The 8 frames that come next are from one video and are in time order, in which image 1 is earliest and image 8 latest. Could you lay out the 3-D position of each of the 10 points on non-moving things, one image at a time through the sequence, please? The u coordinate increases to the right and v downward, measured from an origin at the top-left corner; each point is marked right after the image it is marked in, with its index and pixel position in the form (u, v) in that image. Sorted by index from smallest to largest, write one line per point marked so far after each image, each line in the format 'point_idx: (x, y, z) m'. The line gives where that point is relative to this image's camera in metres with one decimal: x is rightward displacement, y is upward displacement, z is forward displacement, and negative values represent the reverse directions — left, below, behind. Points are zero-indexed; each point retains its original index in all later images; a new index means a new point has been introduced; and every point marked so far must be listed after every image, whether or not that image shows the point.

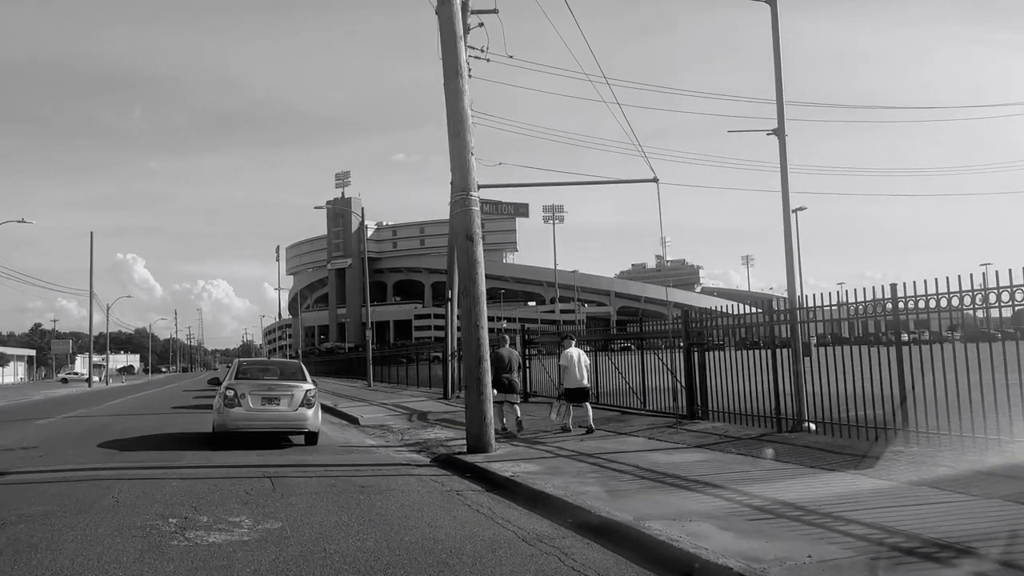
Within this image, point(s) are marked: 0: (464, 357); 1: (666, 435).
0: (-0.7, -1.0, +10.8) m
1: (+2.4, -2.3, +11.8) m
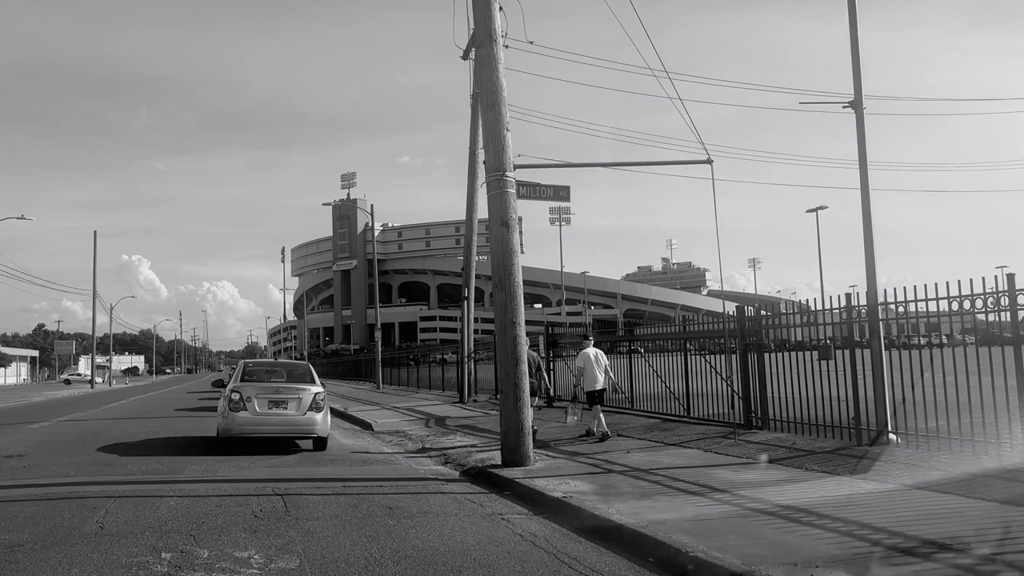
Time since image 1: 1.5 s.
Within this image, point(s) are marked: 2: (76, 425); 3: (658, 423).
0: (-0.2, -0.9, +9.6) m
1: (+2.9, -2.2, +10.6) m
2: (-11.0, -3.4, +19.3) m
3: (+2.5, -2.3, +12.9) m
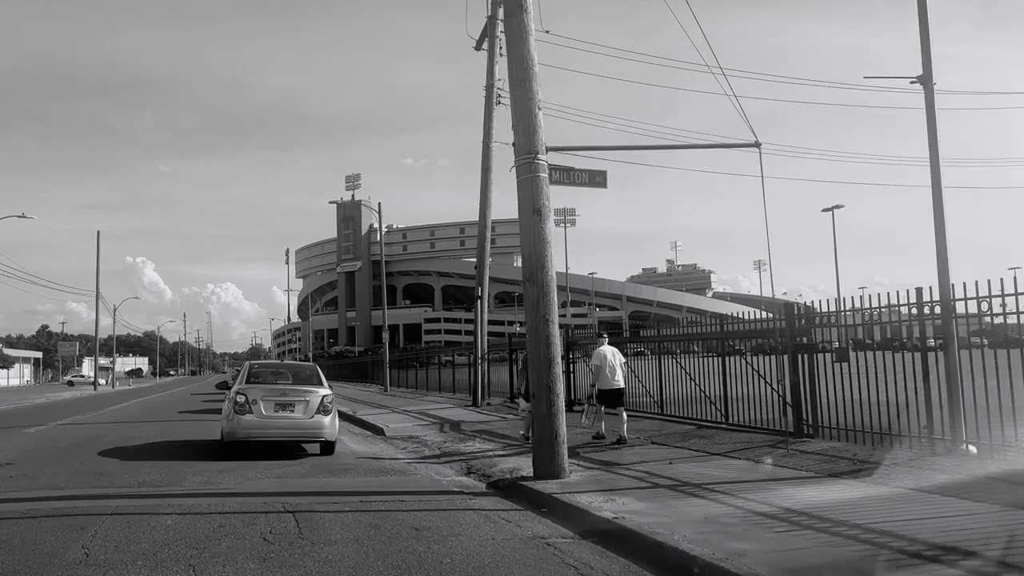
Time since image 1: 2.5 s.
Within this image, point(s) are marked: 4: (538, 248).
0: (+0.2, -0.8, +8.7) m
1: (+3.3, -2.1, +9.7) m
2: (-10.6, -3.4, +18.5) m
3: (+2.9, -2.2, +12.0) m
4: (+0.3, +0.5, +8.7) m
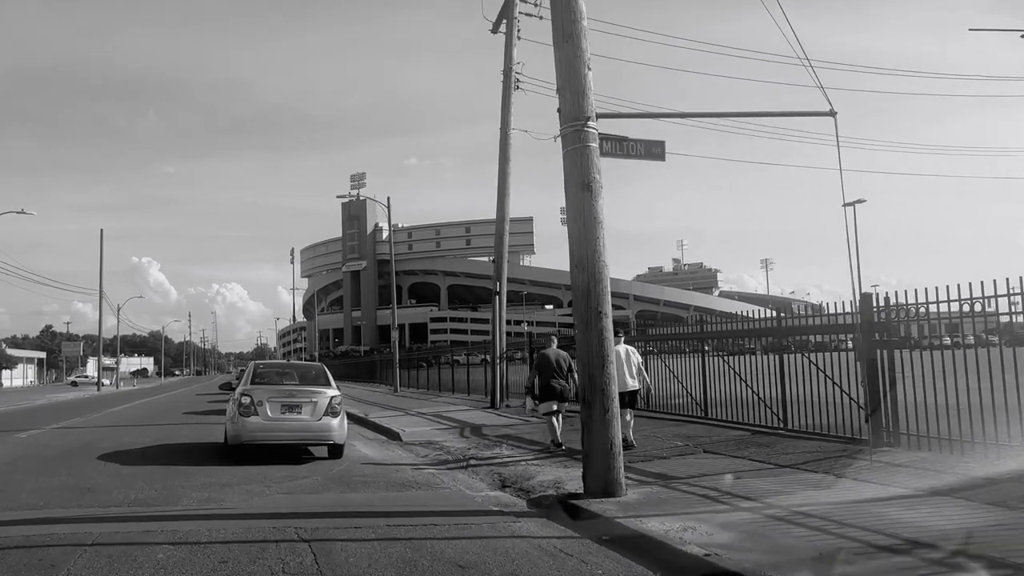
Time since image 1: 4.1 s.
0: (+0.7, -0.7, +7.5) m
1: (+3.7, -2.0, +8.5) m
2: (-10.0, -3.3, +17.4) m
3: (+3.3, -2.1, +10.8) m
4: (+0.7, +0.6, +7.6) m
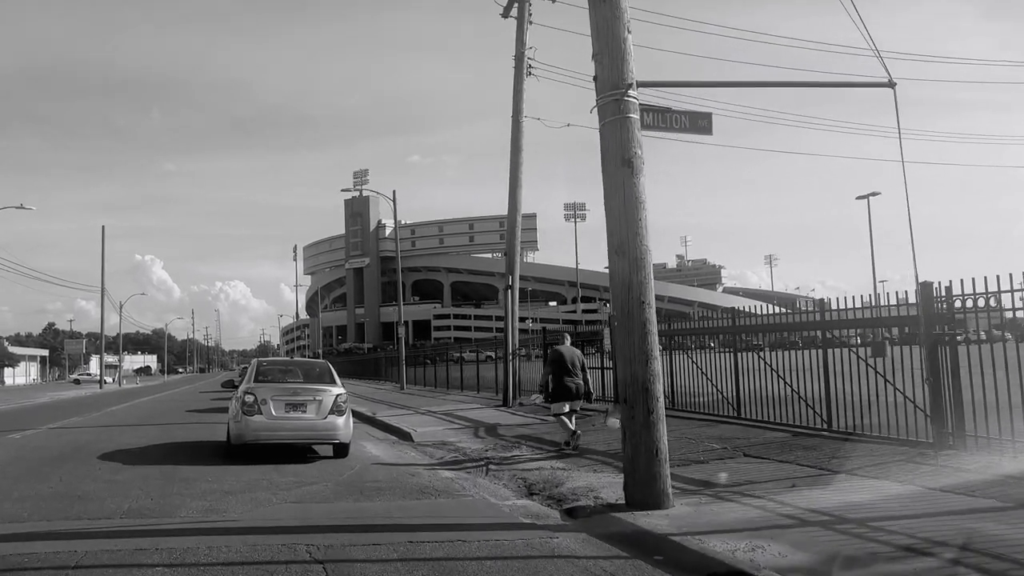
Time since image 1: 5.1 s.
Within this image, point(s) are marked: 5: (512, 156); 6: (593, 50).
0: (+1.0, -0.6, +6.8) m
1: (+4.0, -1.9, +7.7) m
2: (-9.7, -3.1, +16.6) m
3: (+3.6, -2.0, +10.1) m
4: (+1.0, +0.7, +6.8) m
5: (0.0, +3.4, +19.9) m
6: (+0.7, +2.2, +7.1) m
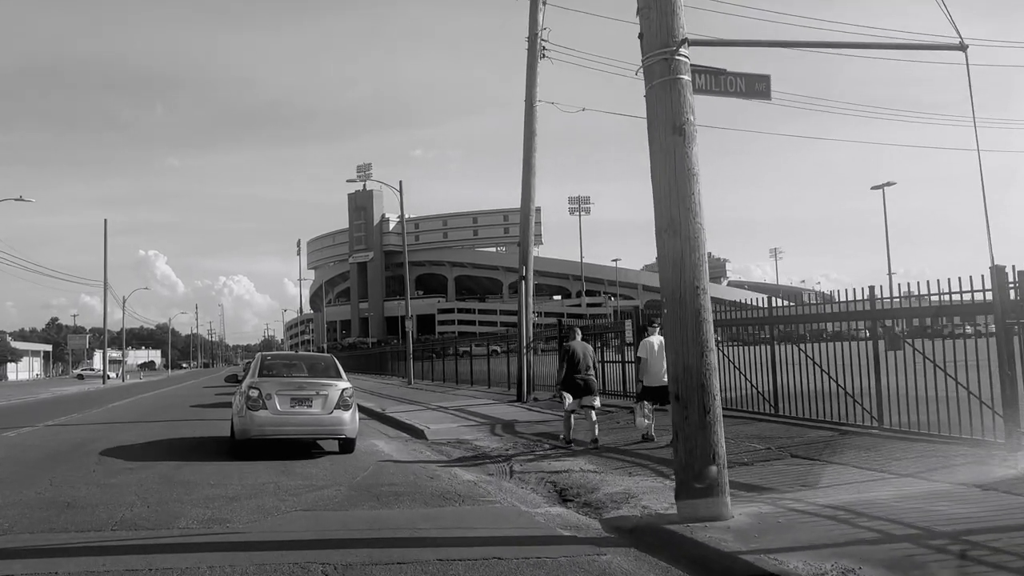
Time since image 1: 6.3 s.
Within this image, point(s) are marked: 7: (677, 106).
0: (+1.2, -0.5, +6.0) m
1: (+4.3, -1.8, +7.0) m
2: (-9.4, -3.0, +16.0) m
3: (+4.0, -1.8, +9.3) m
4: (+1.3, +0.8, +6.0) m
5: (+0.3, +3.6, +19.1) m
6: (+1.0, +2.3, +6.3) m
7: (+1.3, +1.4, +6.1) m
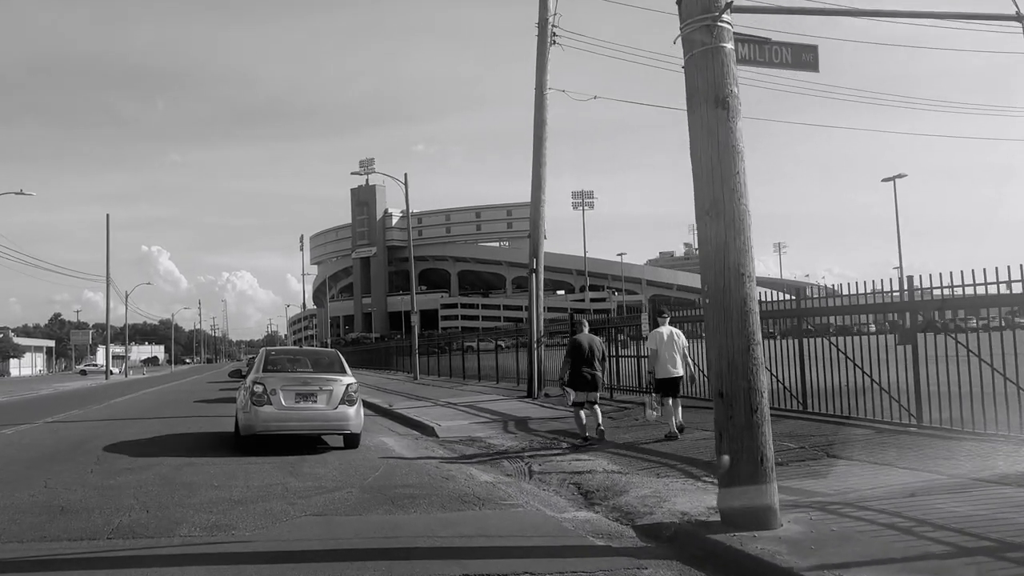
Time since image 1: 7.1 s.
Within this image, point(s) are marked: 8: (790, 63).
0: (+1.5, -0.4, +5.5) m
1: (+4.5, -1.7, +6.5) m
2: (-9.1, -2.8, +15.5) m
3: (+4.2, -1.7, +8.8) m
4: (+1.5, +0.9, +5.5) m
5: (+0.6, +3.8, +18.6) m
6: (+1.2, +2.4, +5.8) m
7: (+1.5, +1.5, +5.6) m
8: (+2.2, +1.8, +6.0) m
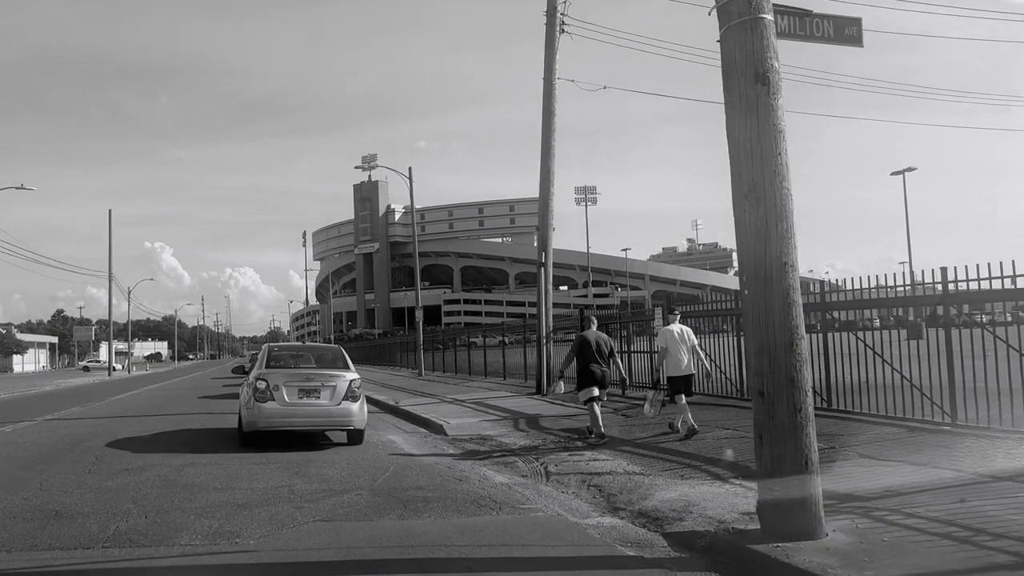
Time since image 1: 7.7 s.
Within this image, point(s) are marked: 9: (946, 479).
0: (+1.6, -0.3, +5.1) m
1: (+4.7, -1.6, +6.1) m
2: (-8.9, -2.7, +15.2) m
3: (+4.3, -1.6, +8.4) m
4: (+1.7, +1.0, +5.1) m
5: (+0.8, +3.9, +18.2) m
6: (+1.4, +2.5, +5.4) m
7: (+1.7, +1.6, +5.2) m
8: (+2.3, +1.8, +5.6) m
9: (+3.8, -1.7, +6.8) m
